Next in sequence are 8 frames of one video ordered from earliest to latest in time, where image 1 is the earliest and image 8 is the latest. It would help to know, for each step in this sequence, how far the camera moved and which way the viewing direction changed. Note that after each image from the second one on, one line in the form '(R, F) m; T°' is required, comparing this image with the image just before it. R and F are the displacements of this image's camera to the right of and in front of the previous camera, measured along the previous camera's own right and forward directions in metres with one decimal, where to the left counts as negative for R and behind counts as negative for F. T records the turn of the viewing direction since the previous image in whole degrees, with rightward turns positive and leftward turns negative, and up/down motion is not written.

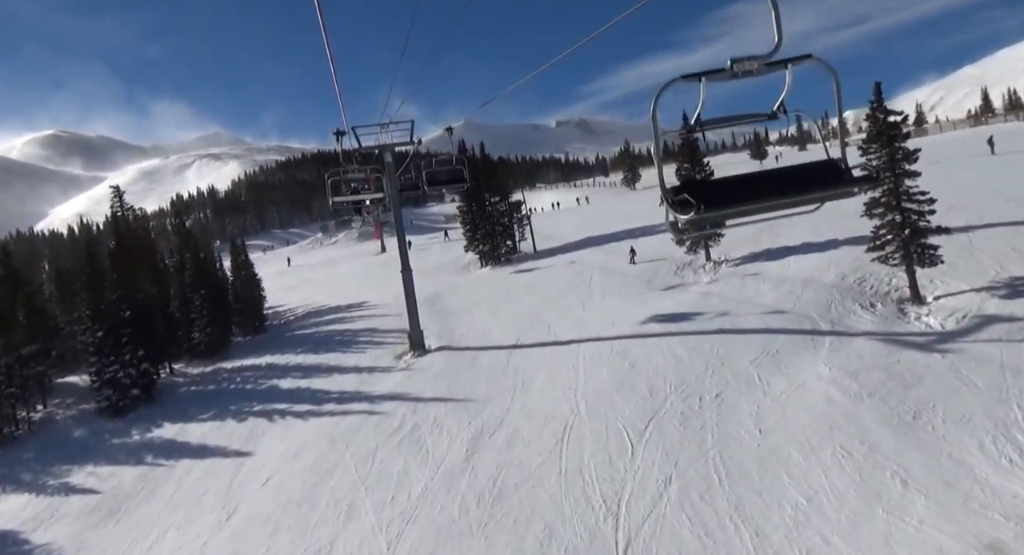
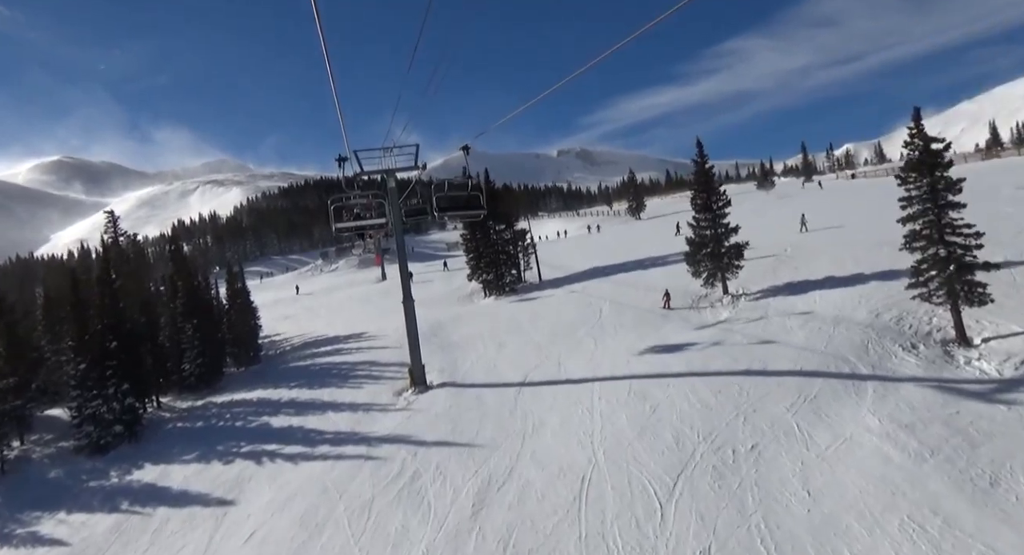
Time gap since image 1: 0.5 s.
(-0.3, +1.6) m; 0°
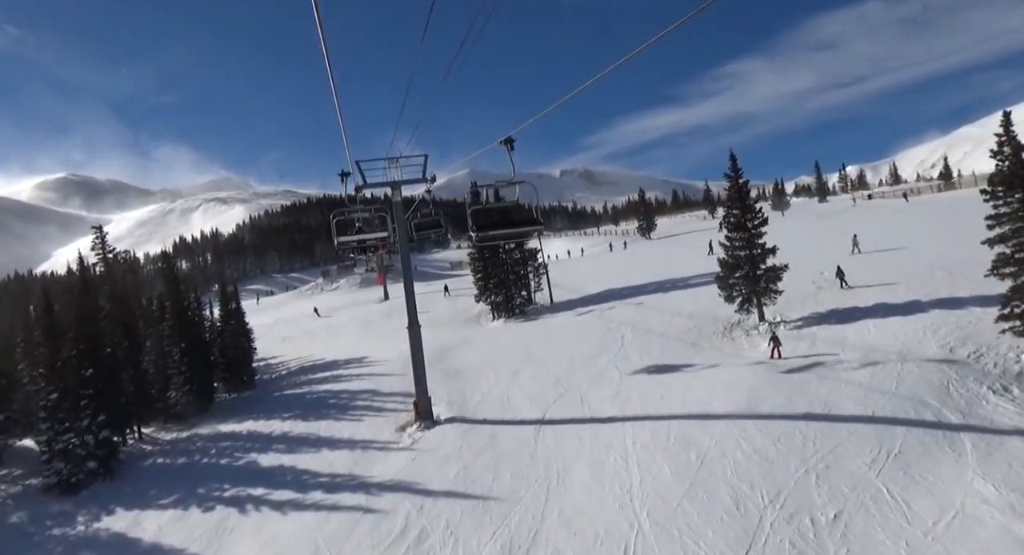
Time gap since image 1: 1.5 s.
(-0.6, +2.6) m; 0°
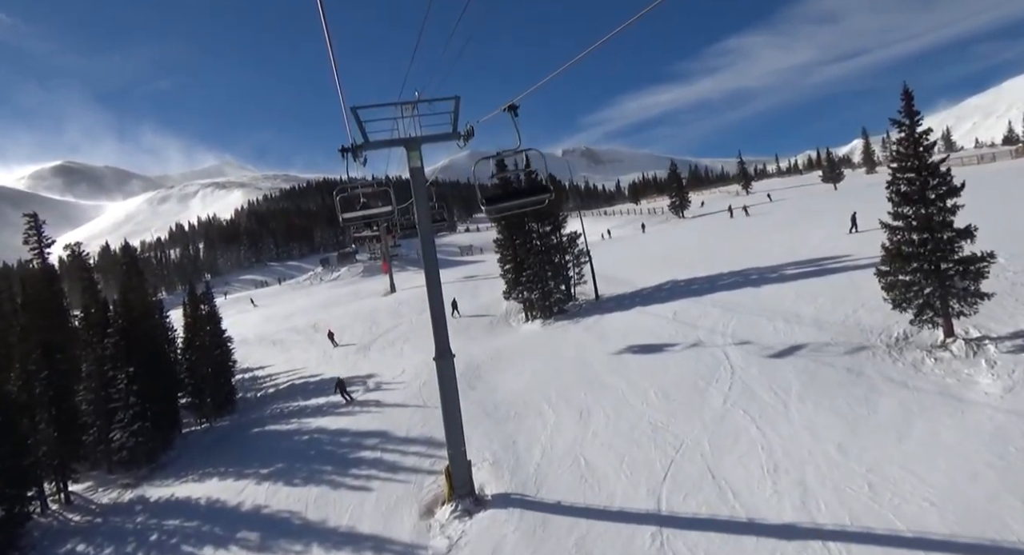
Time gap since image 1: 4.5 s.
(-2.1, +8.9) m; 0°
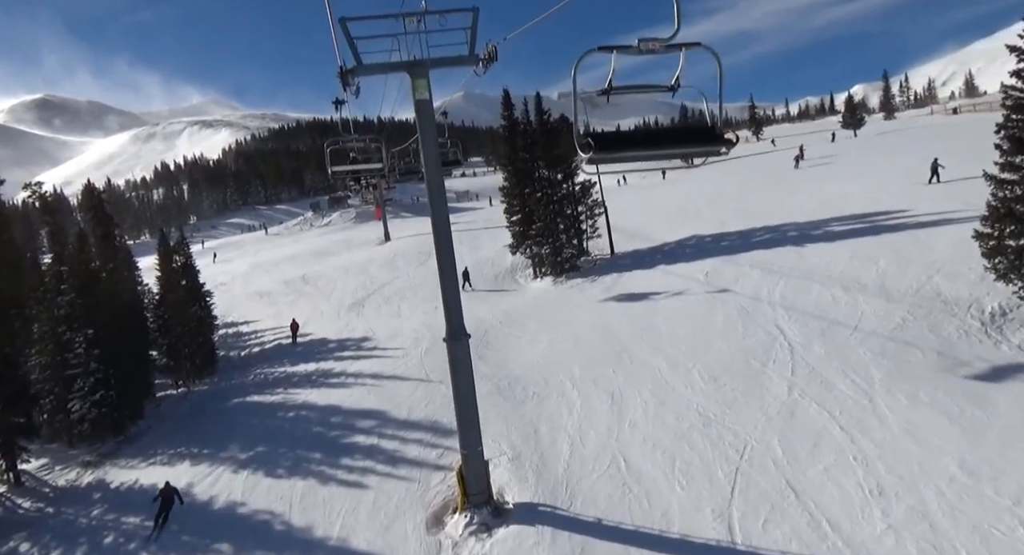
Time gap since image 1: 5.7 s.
(-0.9, +3.5) m; +1°
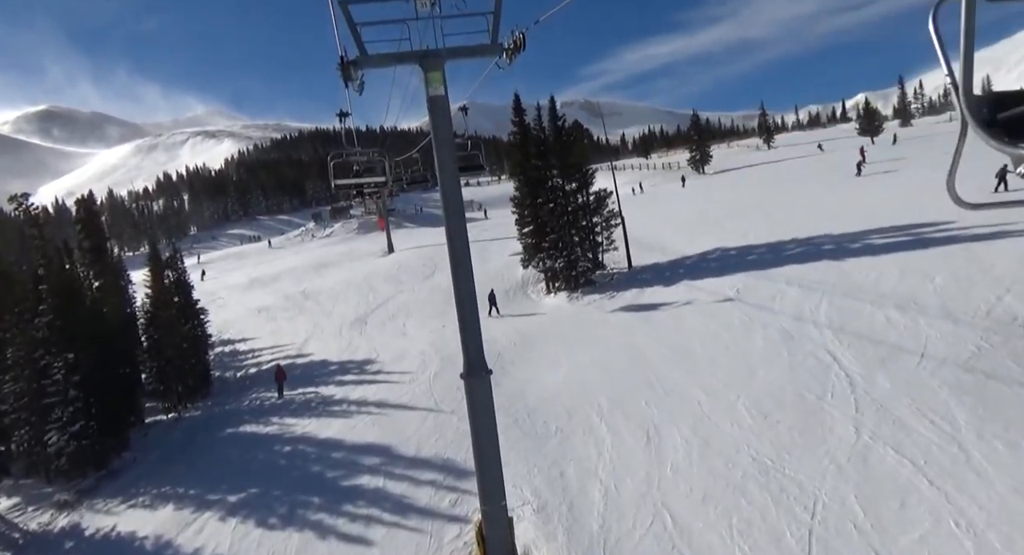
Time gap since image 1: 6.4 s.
(-0.5, +2.0) m; 0°
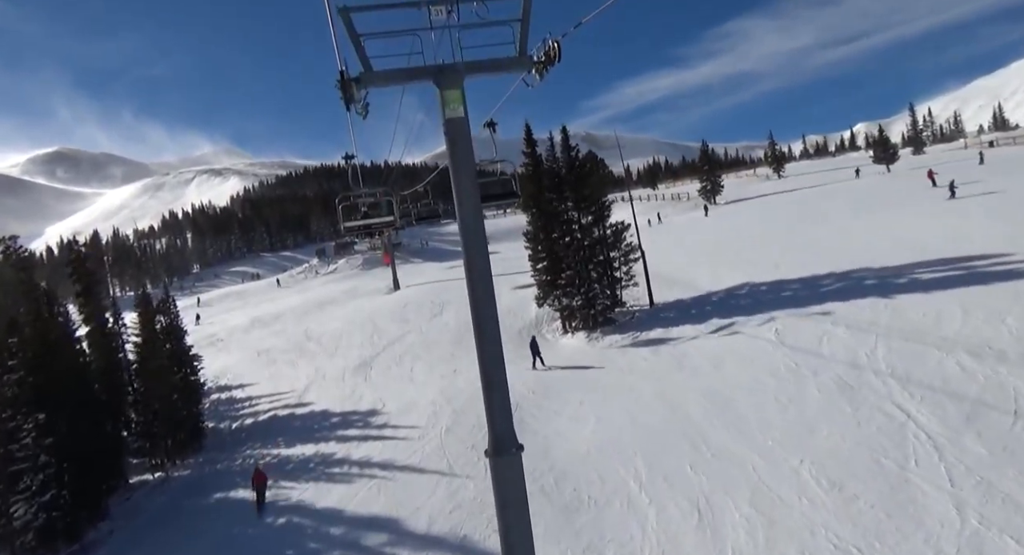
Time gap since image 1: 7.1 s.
(-0.5, +2.0) m; 0°
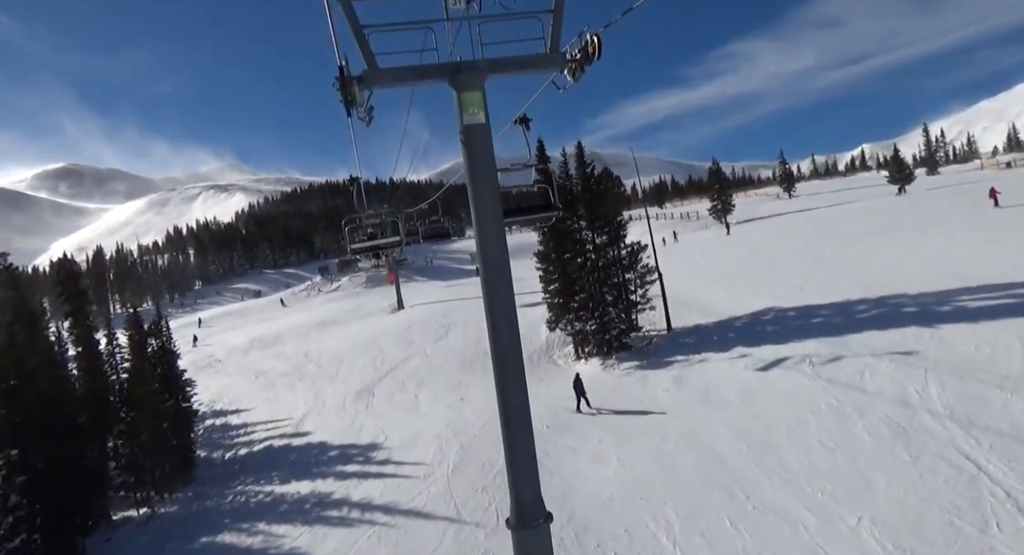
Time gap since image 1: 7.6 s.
(-0.3, +1.6) m; 0°
